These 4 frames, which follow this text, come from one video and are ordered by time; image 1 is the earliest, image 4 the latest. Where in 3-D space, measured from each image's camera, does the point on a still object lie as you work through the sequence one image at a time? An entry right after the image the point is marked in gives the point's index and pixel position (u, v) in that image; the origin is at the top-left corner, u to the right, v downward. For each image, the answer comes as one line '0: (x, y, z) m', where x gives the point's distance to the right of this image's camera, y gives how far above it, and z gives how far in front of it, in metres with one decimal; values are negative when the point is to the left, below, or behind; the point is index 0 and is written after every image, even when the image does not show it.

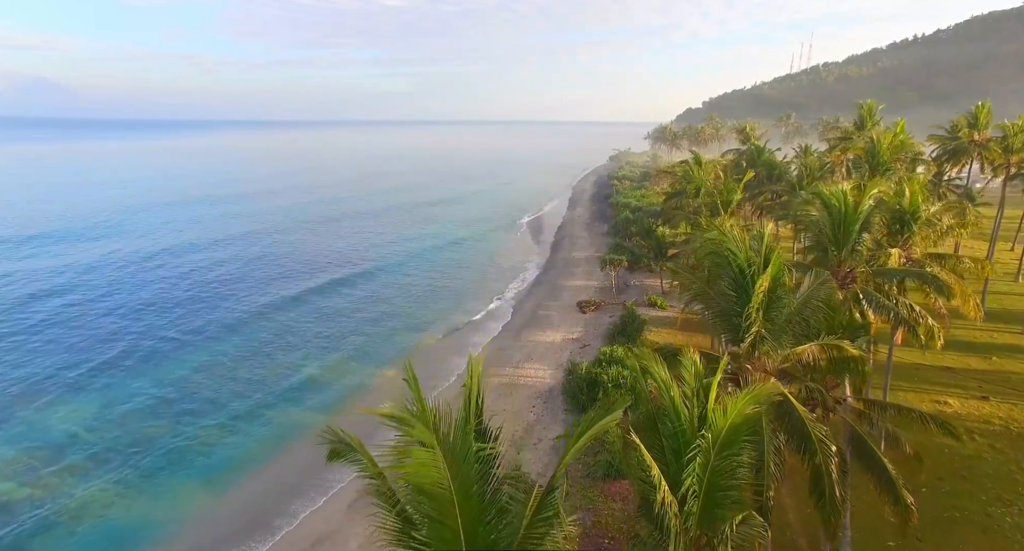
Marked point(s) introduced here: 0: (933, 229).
0: (+13.3, +1.4, +17.3) m
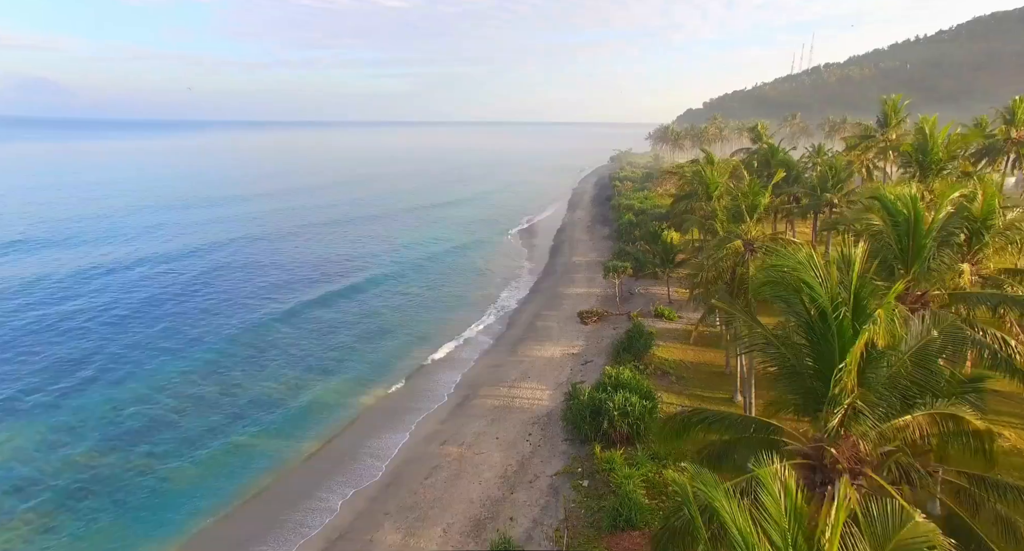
0: (+13.0, +0.9, +14.4) m
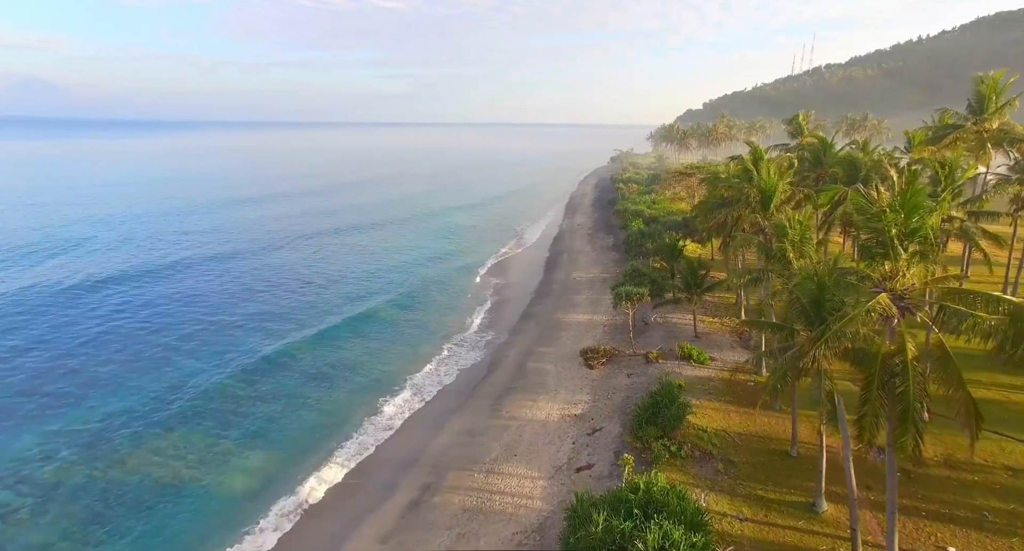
0: (+12.3, -0.6, +6.2) m
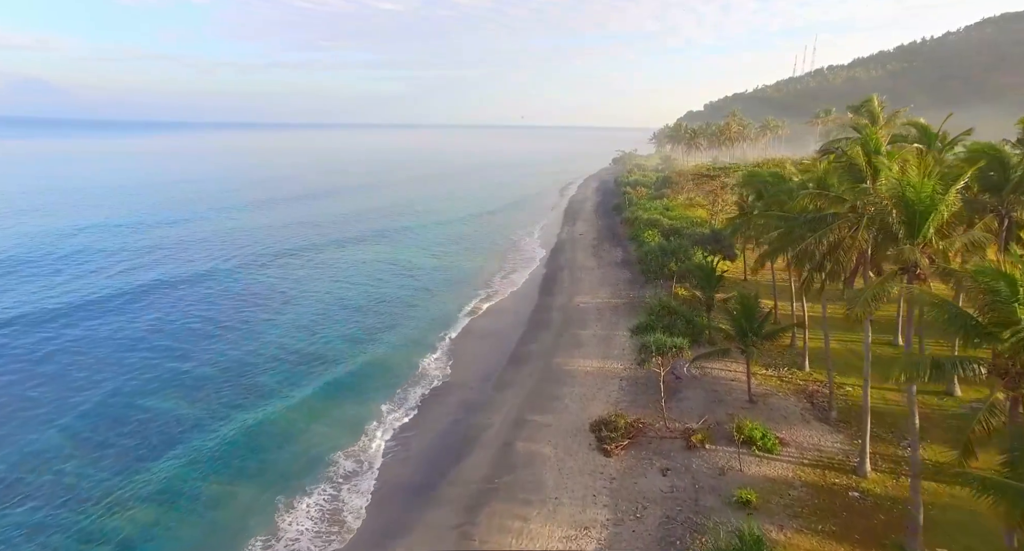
0: (+11.7, -2.2, -2.7) m
